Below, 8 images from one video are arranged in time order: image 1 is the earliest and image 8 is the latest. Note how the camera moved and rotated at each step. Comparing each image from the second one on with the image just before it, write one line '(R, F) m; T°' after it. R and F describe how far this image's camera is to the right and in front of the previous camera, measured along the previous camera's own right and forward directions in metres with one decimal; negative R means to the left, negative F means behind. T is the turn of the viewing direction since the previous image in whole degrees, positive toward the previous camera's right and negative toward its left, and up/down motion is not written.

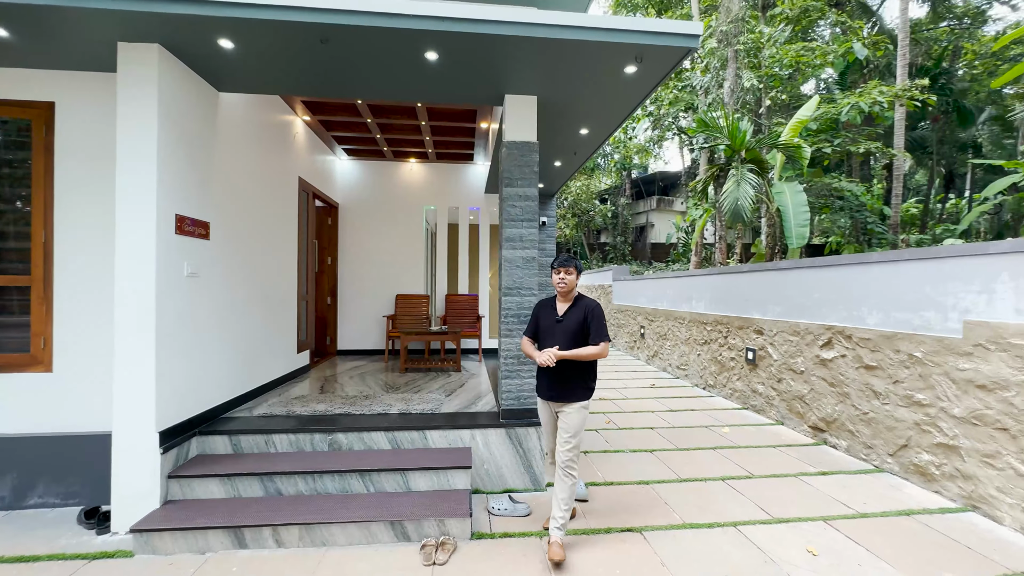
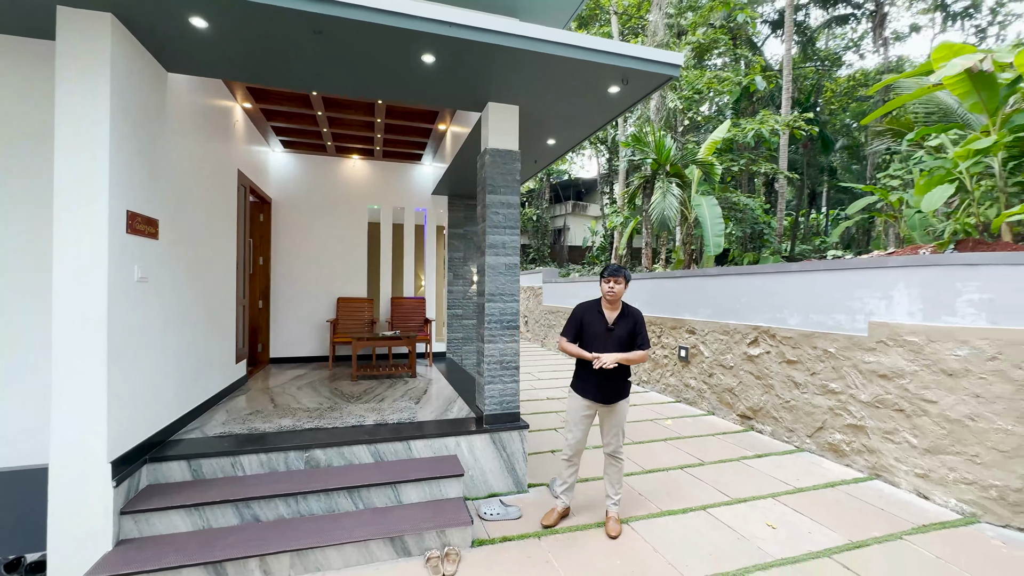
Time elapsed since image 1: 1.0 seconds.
(-0.5, 0.0) m; +11°
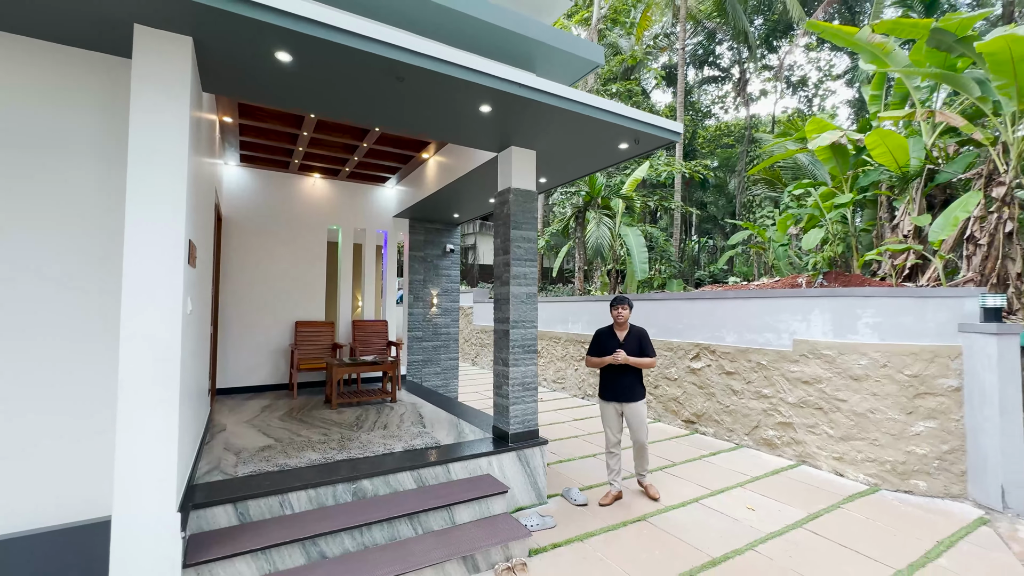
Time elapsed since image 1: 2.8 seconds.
(-1.0, -0.2) m; +14°
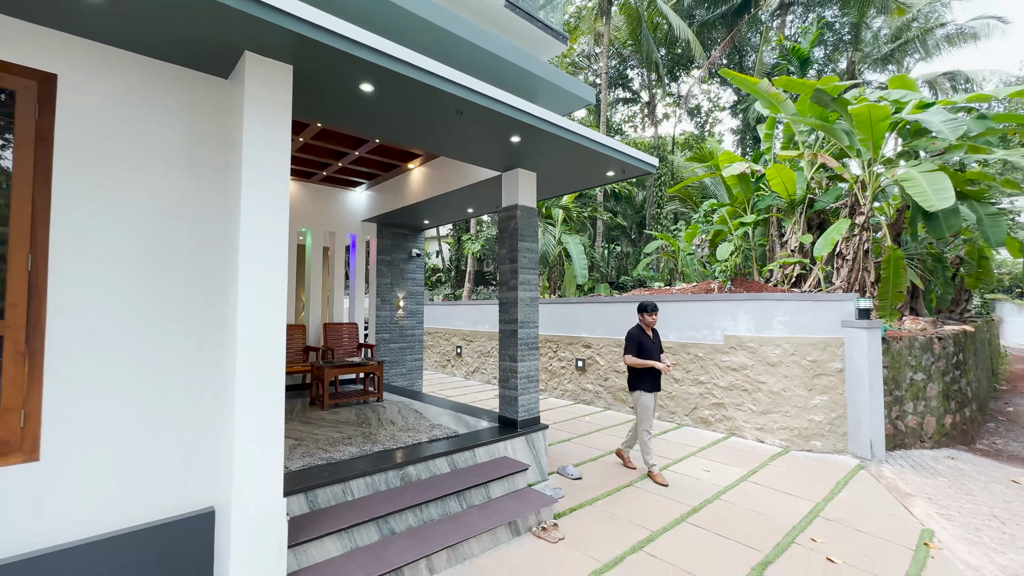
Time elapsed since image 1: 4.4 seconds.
(-0.8, -0.4) m; +12°
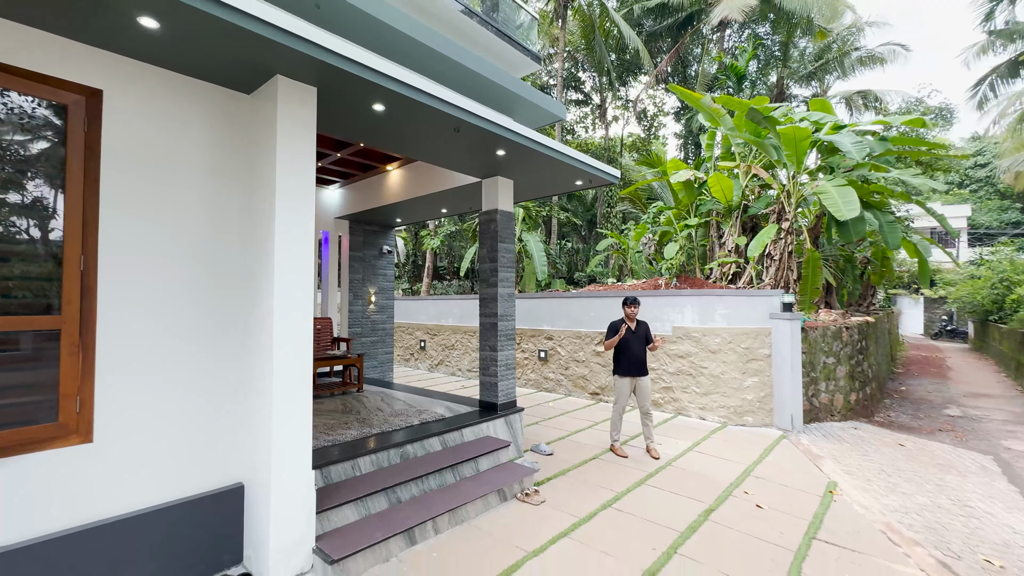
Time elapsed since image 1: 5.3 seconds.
(-0.3, -0.4) m; +6°
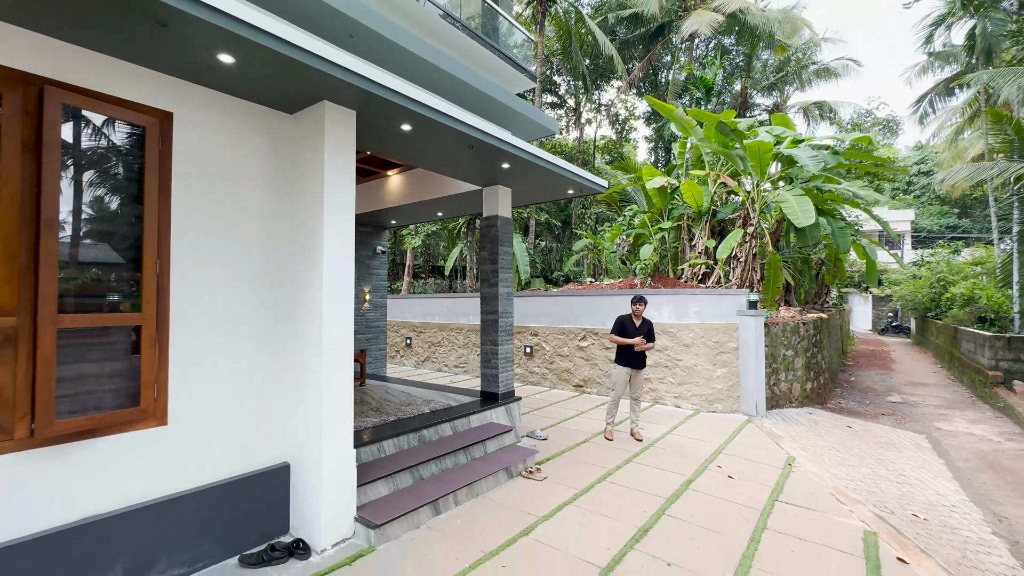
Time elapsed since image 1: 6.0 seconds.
(-0.3, -0.4) m; +4°
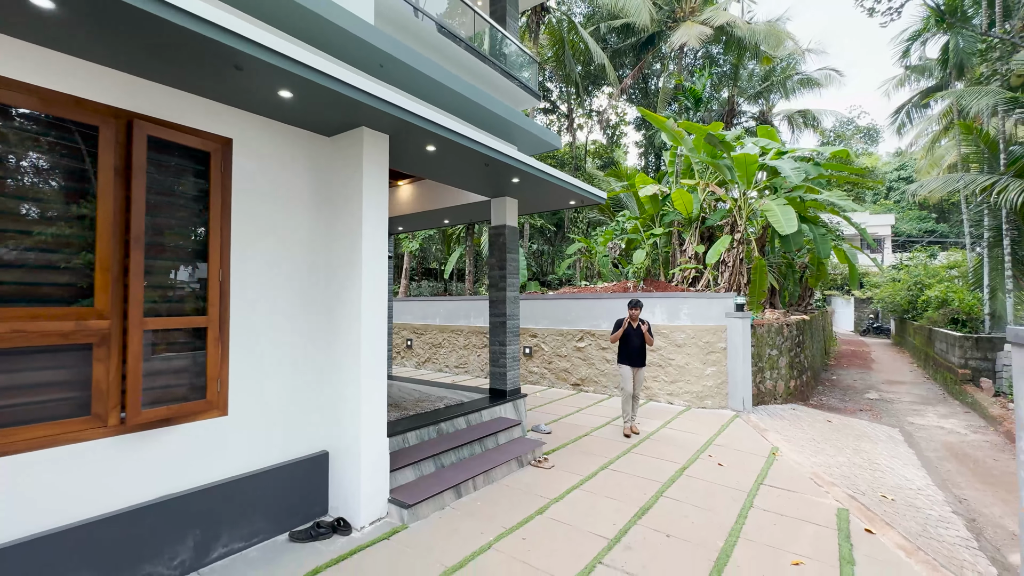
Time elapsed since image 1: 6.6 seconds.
(-0.2, -0.4) m; +1°
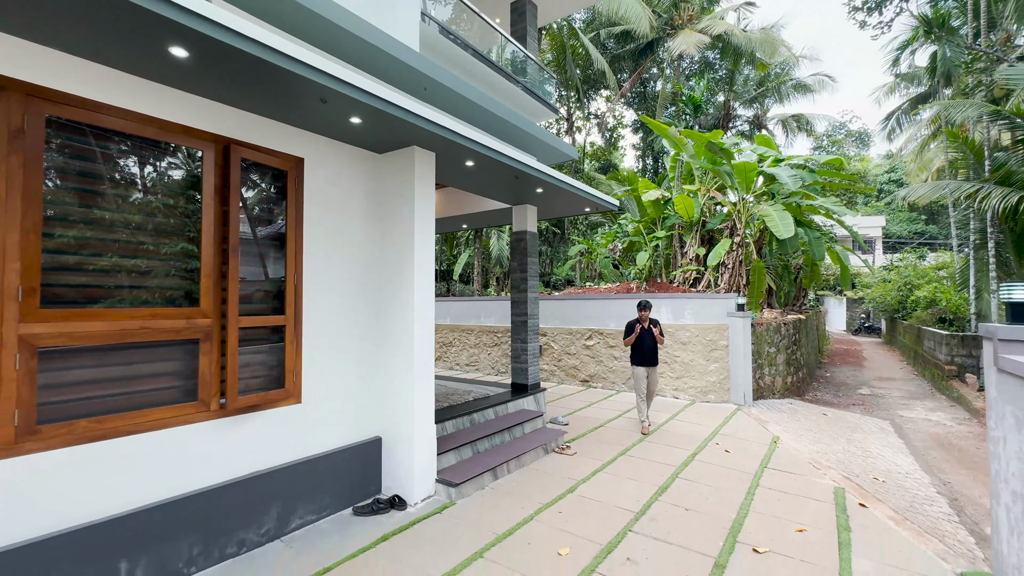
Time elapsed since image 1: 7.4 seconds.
(-0.3, -0.4) m; +1°
